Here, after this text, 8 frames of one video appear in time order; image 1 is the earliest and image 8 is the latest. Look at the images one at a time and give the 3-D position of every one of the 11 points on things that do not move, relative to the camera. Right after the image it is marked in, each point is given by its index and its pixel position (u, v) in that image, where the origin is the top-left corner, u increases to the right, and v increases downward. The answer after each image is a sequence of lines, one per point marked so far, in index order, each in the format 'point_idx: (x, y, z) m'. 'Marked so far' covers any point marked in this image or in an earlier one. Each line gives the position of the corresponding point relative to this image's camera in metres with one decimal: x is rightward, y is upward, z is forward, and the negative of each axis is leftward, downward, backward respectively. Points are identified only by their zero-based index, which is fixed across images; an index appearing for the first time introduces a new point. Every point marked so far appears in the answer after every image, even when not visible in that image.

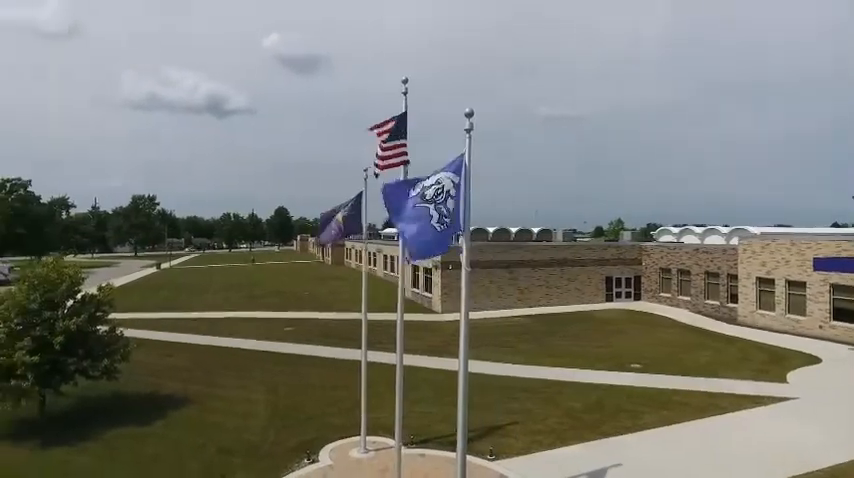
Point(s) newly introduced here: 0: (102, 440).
0: (-8.8, -5.5, +14.2) m
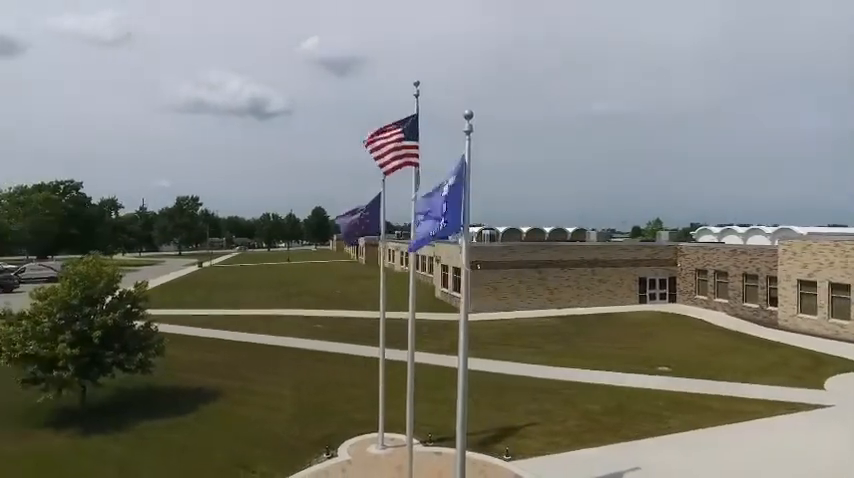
0: (-8.3, -5.5, +15.0) m
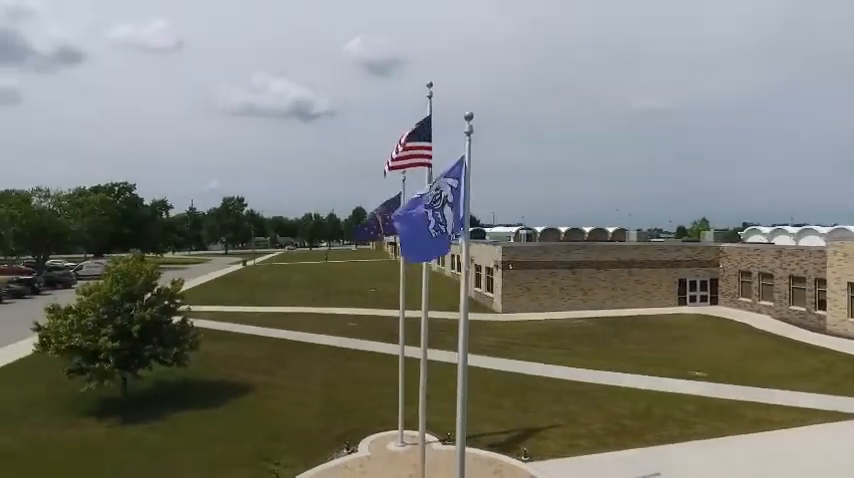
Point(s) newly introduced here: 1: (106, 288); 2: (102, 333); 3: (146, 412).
0: (-7.7, -5.5, +15.7) m
1: (-10.0, -1.5, +16.5) m
2: (-9.9, -2.9, +16.0) m
3: (-8.8, -5.4, +16.4) m
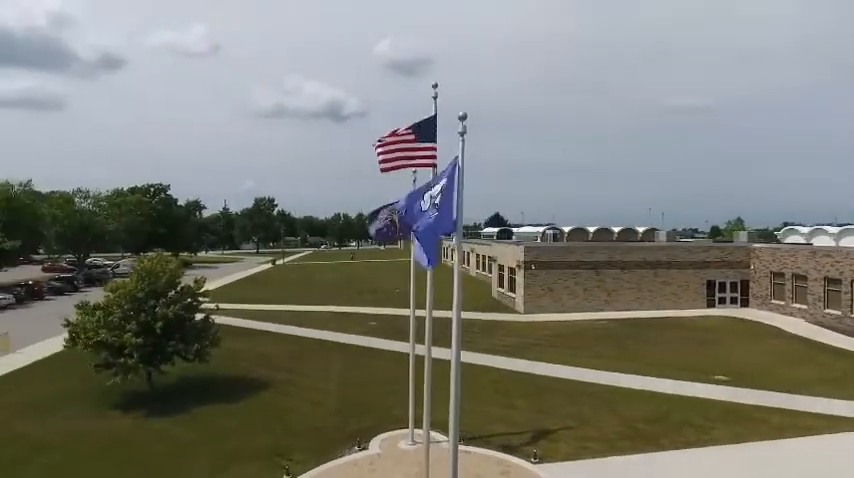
0: (-7.3, -5.4, +16.2) m
1: (-9.6, -1.5, +17.1) m
2: (-9.5, -2.8, +16.6) m
3: (-8.3, -5.4, +16.9) m
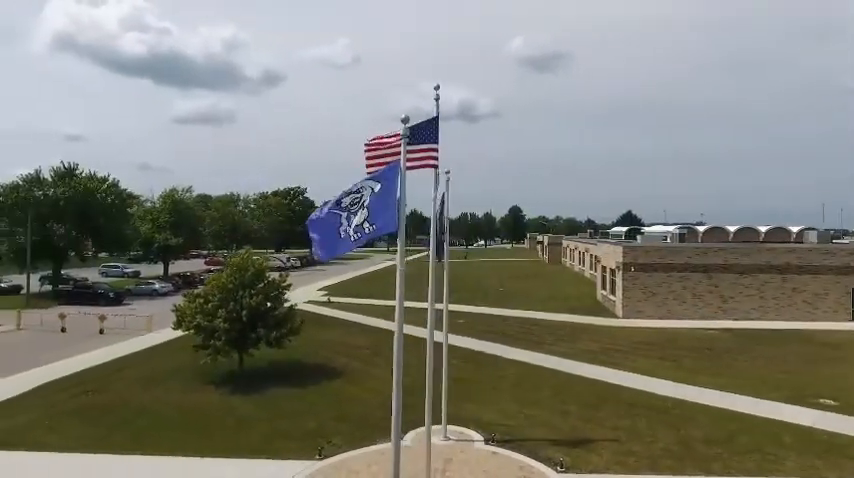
0: (-5.5, -5.4, +18.0) m
1: (-7.5, -1.4, +19.5) m
2: (-7.5, -2.7, +19.0) m
3: (-6.4, -5.3, +19.0) m
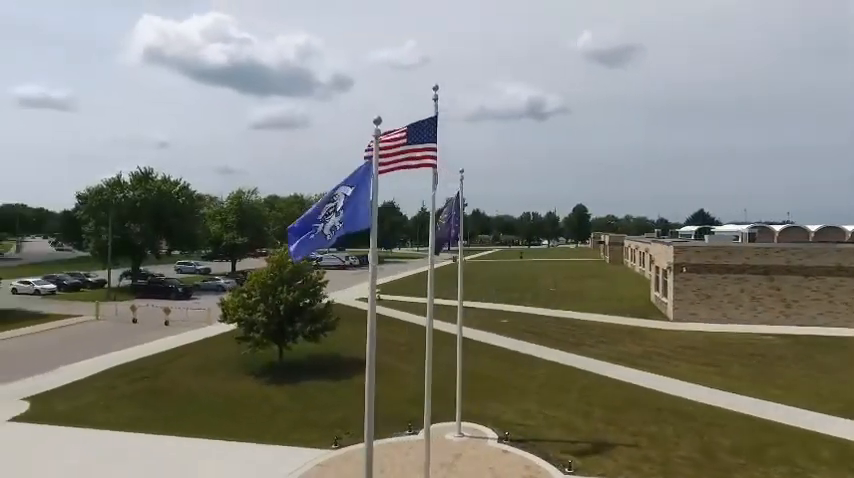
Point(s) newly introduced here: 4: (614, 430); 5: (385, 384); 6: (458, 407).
0: (-4.6, -5.3, +18.9) m
1: (-6.4, -1.4, +20.5) m
2: (-6.5, -2.7, +20.1) m
3: (-5.3, -5.2, +19.9) m
4: (+5.0, -5.1, +13.9) m
5: (-1.4, -5.2, +18.9) m
6: (+0.8, -4.5, +13.9) m
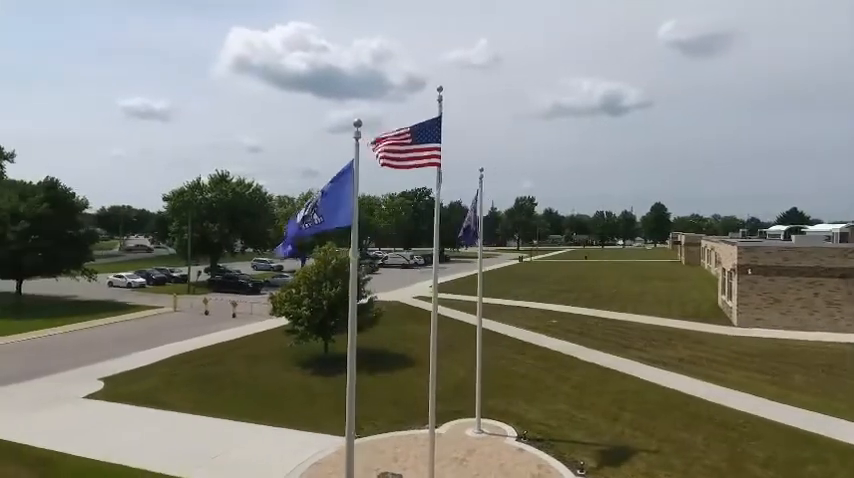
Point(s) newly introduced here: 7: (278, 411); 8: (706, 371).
0: (-3.3, -5.2, +19.7) m
1: (-4.8, -1.3, +21.6) m
2: (-5.0, -2.6, +21.1) m
3: (-3.8, -5.2, +20.8) m
4: (+5.5, -5.1, +13.5) m
5: (-0.2, -5.1, +19.3) m
6: (+1.4, -4.4, +14.0) m
7: (-4.8, -5.5, +16.8) m
8: (+10.2, -4.8, +19.1) m
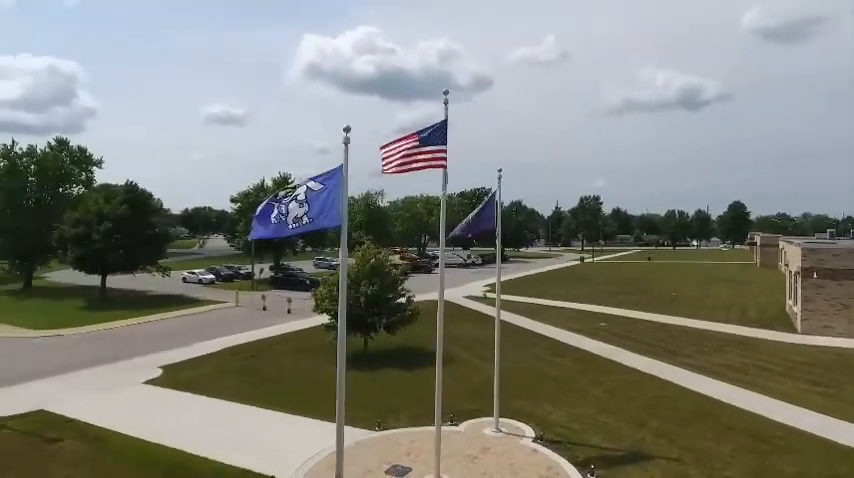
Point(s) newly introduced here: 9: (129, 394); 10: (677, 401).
0: (-2.1, -5.2, +20.3) m
1: (-3.3, -1.3, +22.4) m
2: (-3.5, -2.6, +22.0) m
3: (-2.5, -5.1, +21.5) m
4: (+5.9, -5.1, +13.0) m
5: (+1.0, -5.1, +19.5) m
6: (+1.9, -4.4, +14.1) m
7: (-3.9, -5.5, +17.6) m
8: (+11.3, -4.8, +18.1) m
9: (-10.5, -5.5, +18.4) m
10: (+7.7, -4.9, +15.9) m
